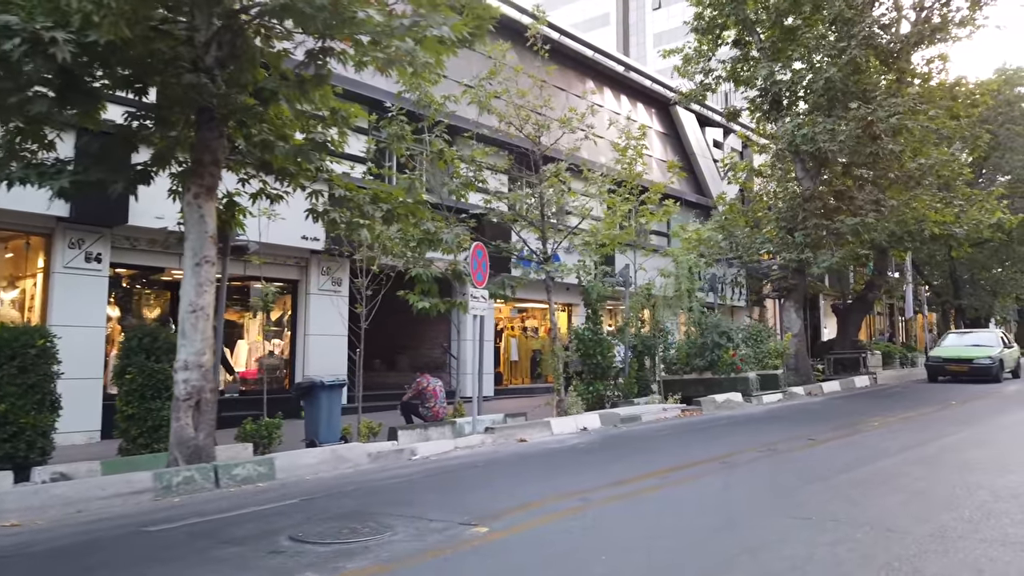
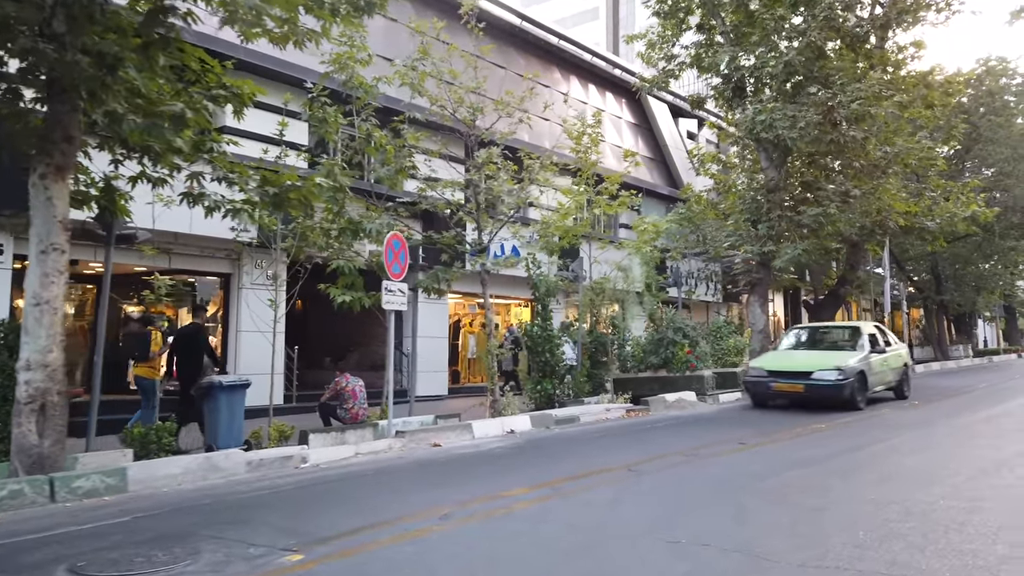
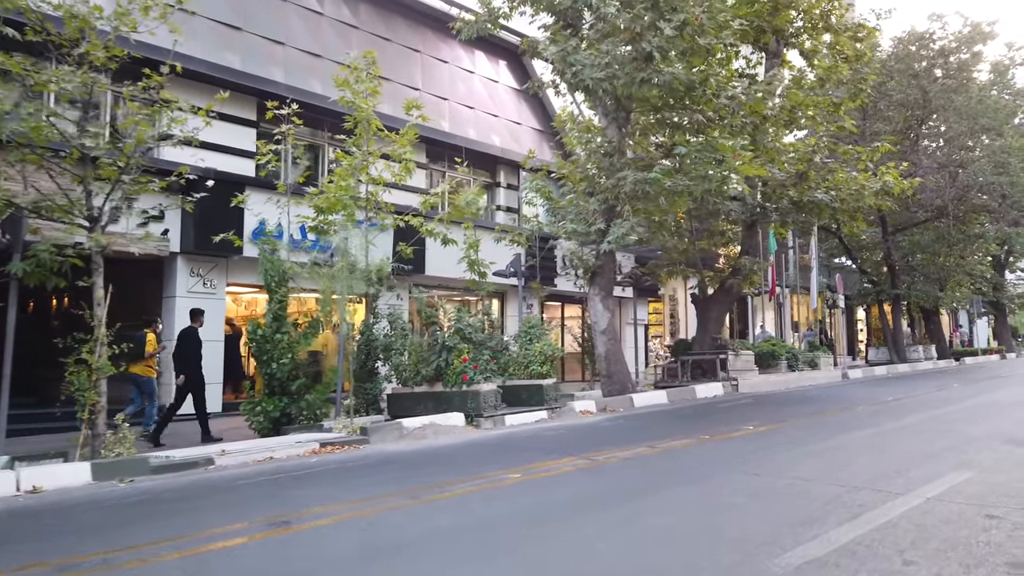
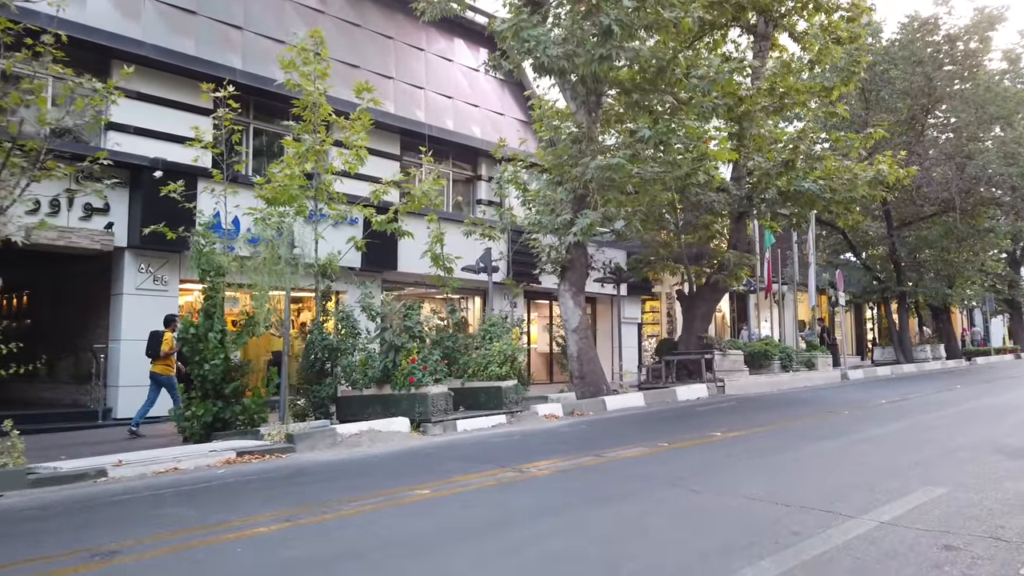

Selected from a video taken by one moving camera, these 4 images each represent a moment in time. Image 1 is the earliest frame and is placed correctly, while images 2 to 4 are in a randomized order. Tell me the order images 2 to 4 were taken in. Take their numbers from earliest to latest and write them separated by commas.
2, 3, 4
